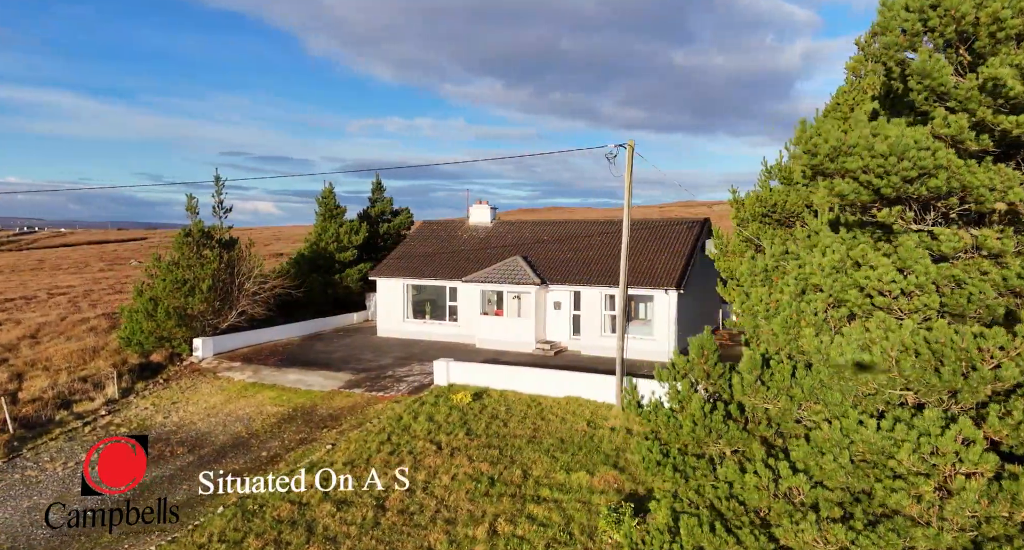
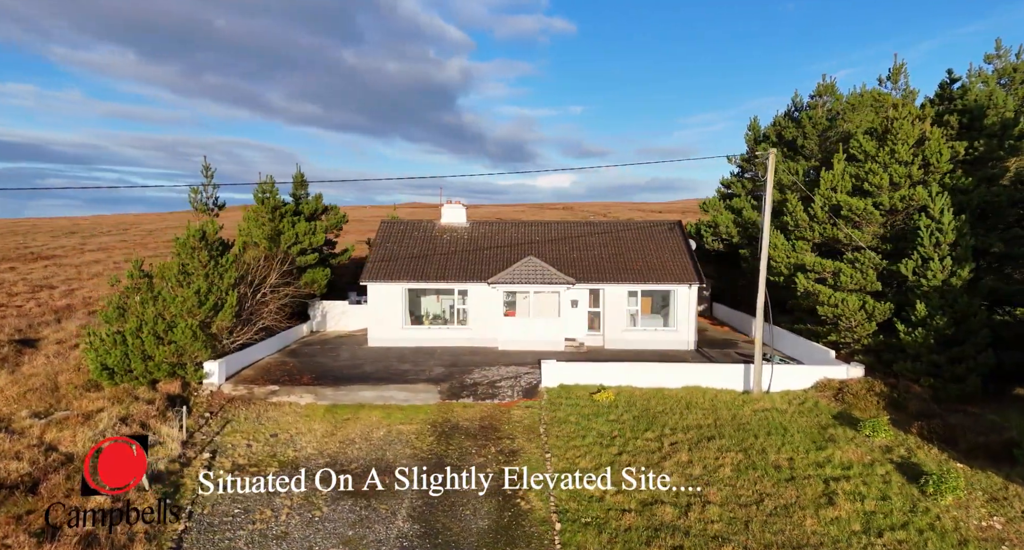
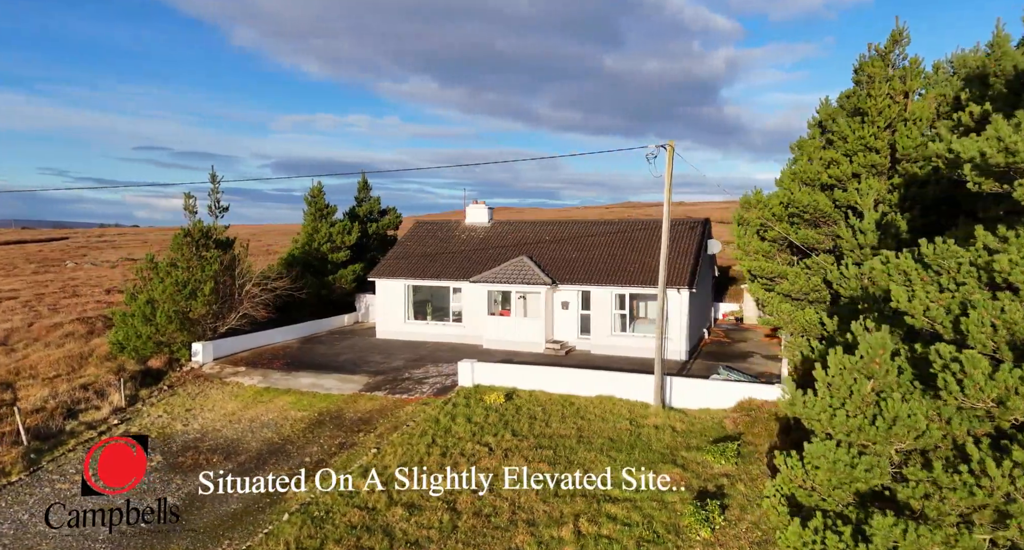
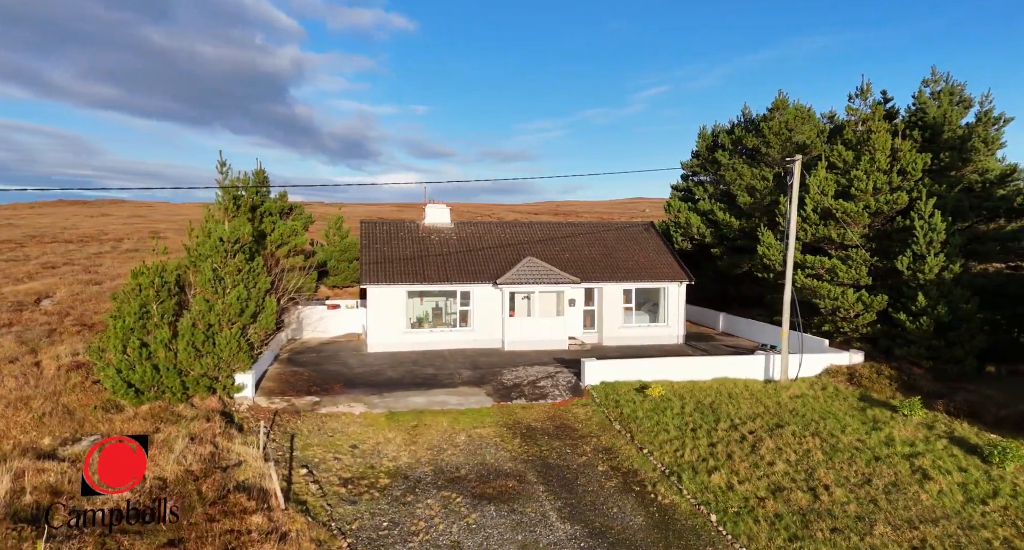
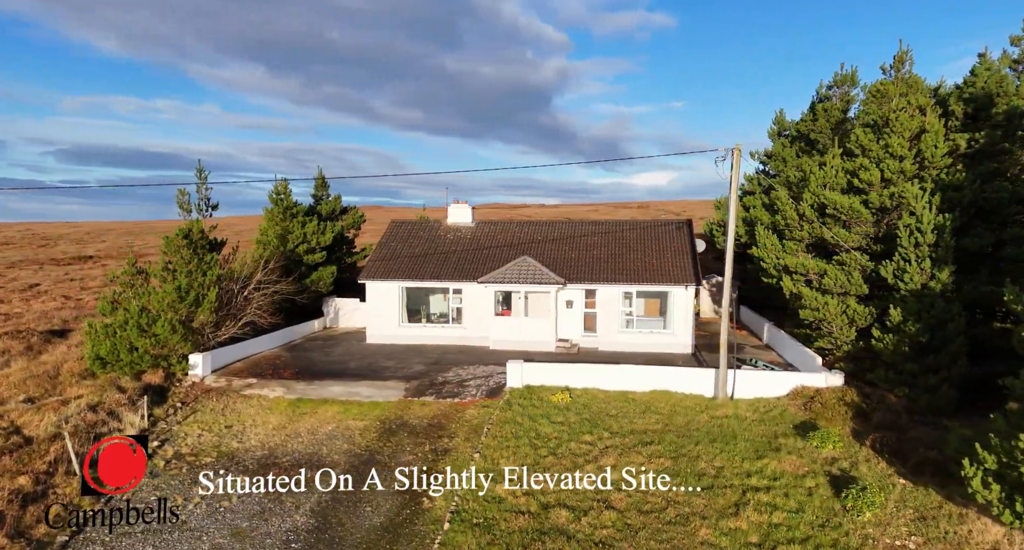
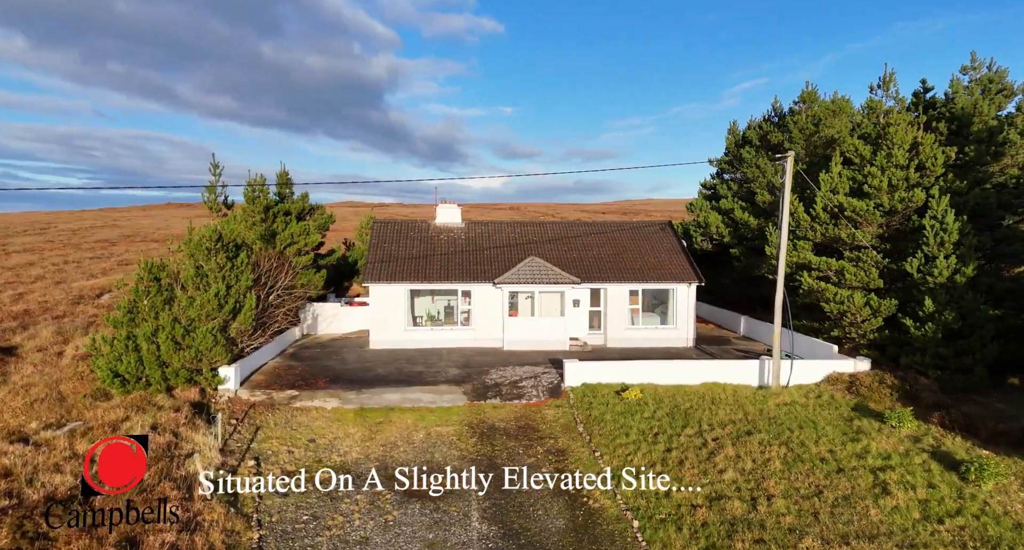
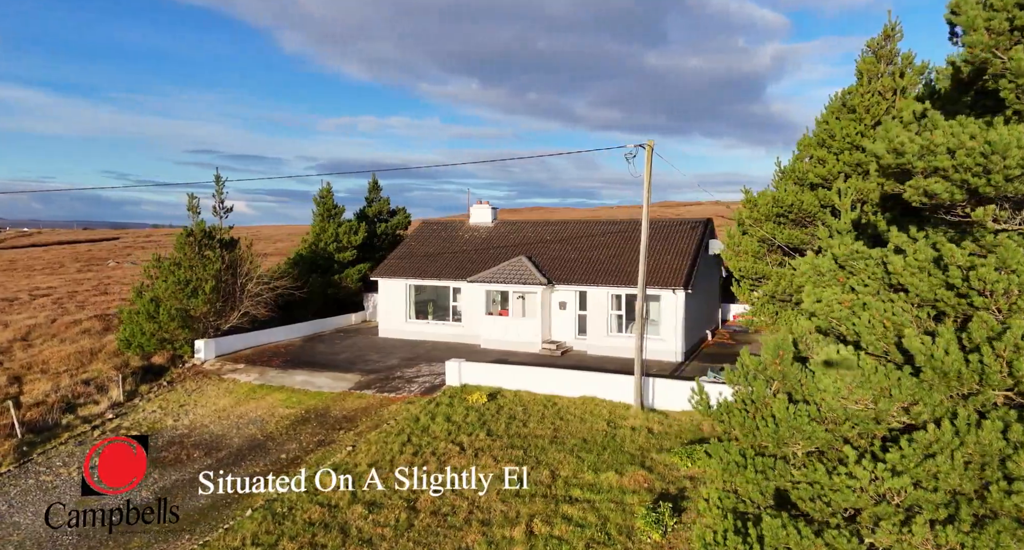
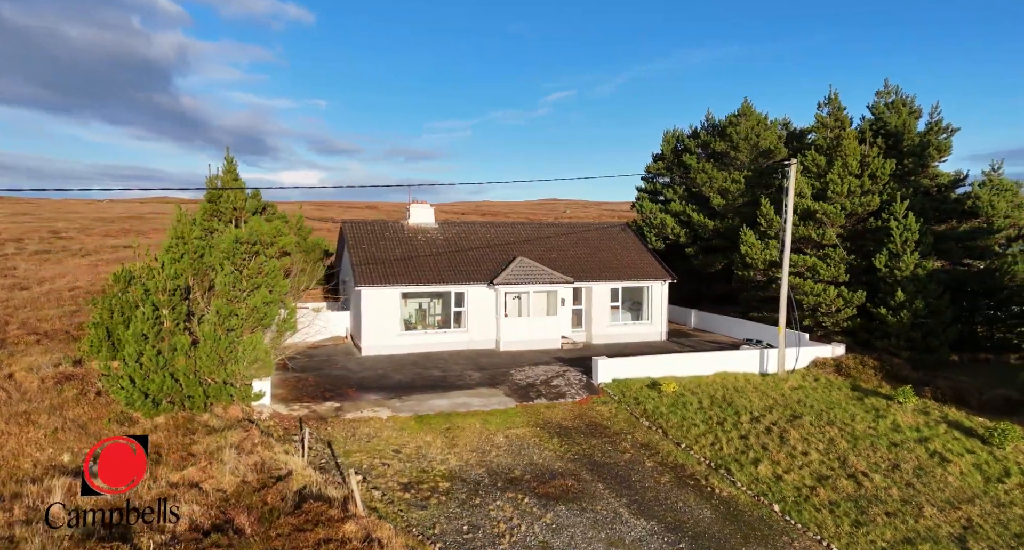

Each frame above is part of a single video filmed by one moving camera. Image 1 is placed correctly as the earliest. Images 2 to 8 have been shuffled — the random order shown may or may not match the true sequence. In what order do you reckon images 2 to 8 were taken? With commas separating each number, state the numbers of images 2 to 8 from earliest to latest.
7, 3, 5, 2, 6, 4, 8
